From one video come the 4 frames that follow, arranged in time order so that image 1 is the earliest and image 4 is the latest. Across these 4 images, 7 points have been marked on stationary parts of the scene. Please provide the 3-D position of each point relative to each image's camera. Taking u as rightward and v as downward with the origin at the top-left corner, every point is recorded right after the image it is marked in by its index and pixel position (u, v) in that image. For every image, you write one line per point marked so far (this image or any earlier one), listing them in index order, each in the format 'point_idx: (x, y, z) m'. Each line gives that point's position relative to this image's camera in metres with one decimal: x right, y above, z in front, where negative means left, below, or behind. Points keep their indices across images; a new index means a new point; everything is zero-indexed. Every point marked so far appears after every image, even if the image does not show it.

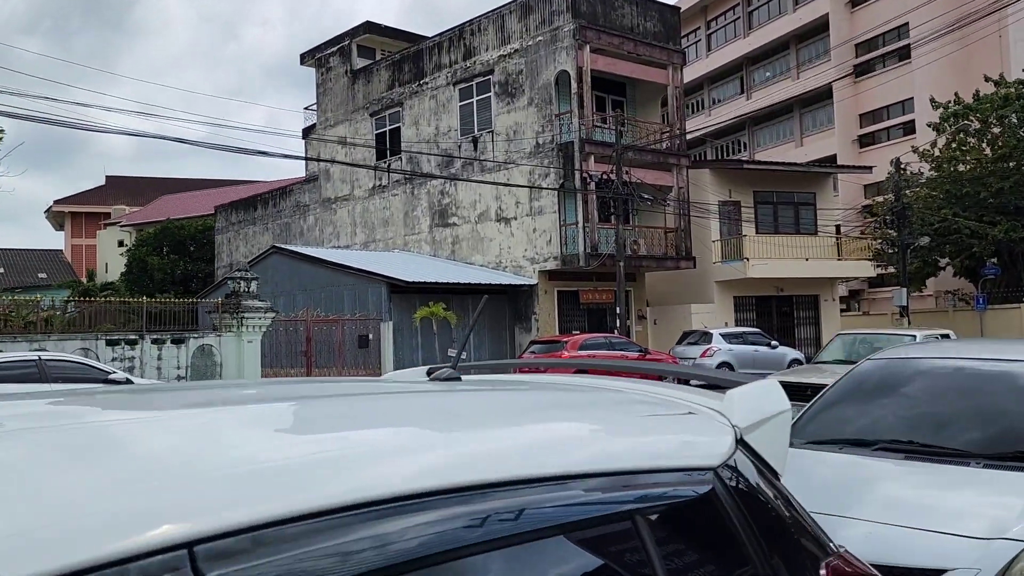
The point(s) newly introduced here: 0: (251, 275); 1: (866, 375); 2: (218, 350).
0: (-5.3, +0.3, +16.8) m
1: (+2.0, -0.5, +4.7) m
2: (-5.7, -1.2, +16.2) m
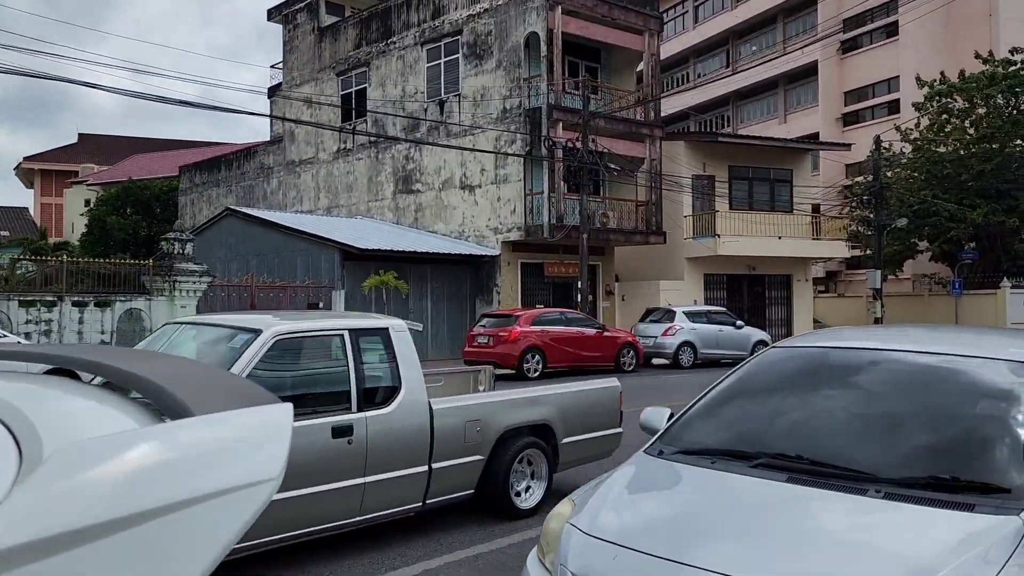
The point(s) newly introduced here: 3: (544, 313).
0: (-6.2, +1.0, +15.8) m
1: (+1.3, -0.3, +3.9) m
2: (-6.7, -0.5, +15.3) m
3: (+0.6, -0.5, +16.3) m
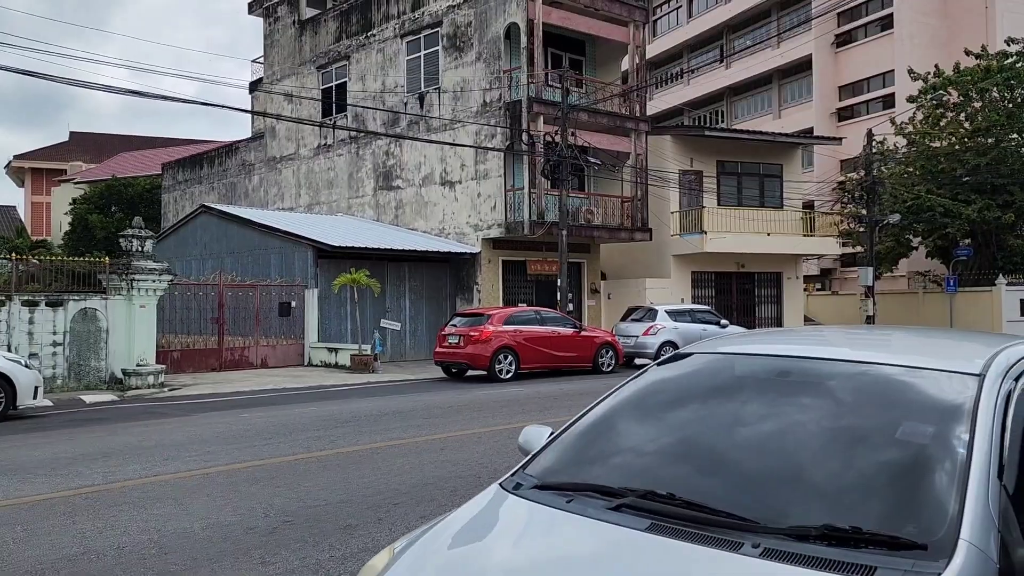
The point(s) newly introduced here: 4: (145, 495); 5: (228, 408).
0: (-6.8, +1.0, +15.2) m
1: (+0.7, -0.3, +3.3) m
2: (-7.2, -0.5, +14.7) m
3: (+0.1, -0.5, +15.7) m
4: (-2.6, -1.5, +5.9) m
5: (-3.9, -1.6, +11.3) m
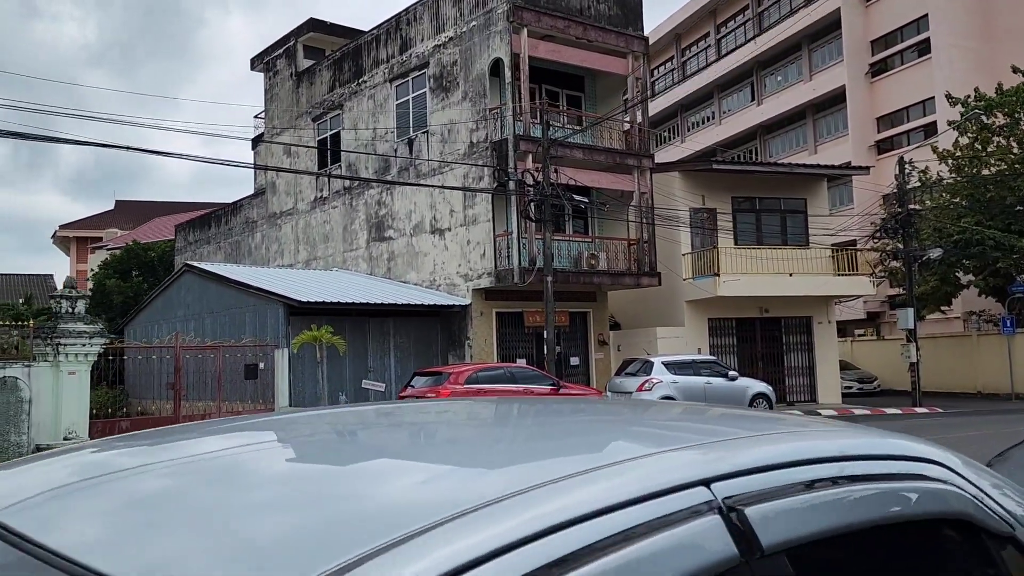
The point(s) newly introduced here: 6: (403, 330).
0: (-7.4, -0.1, +14.0) m
1: (-0.7, -0.4, +1.5) m
2: (-7.8, -1.6, +13.4) m
3: (-0.5, -1.4, +13.9) m
4: (-3.8, -1.8, +4.2) m
5: (-4.7, -2.4, +9.7) m
6: (-2.6, -1.0, +20.0) m
